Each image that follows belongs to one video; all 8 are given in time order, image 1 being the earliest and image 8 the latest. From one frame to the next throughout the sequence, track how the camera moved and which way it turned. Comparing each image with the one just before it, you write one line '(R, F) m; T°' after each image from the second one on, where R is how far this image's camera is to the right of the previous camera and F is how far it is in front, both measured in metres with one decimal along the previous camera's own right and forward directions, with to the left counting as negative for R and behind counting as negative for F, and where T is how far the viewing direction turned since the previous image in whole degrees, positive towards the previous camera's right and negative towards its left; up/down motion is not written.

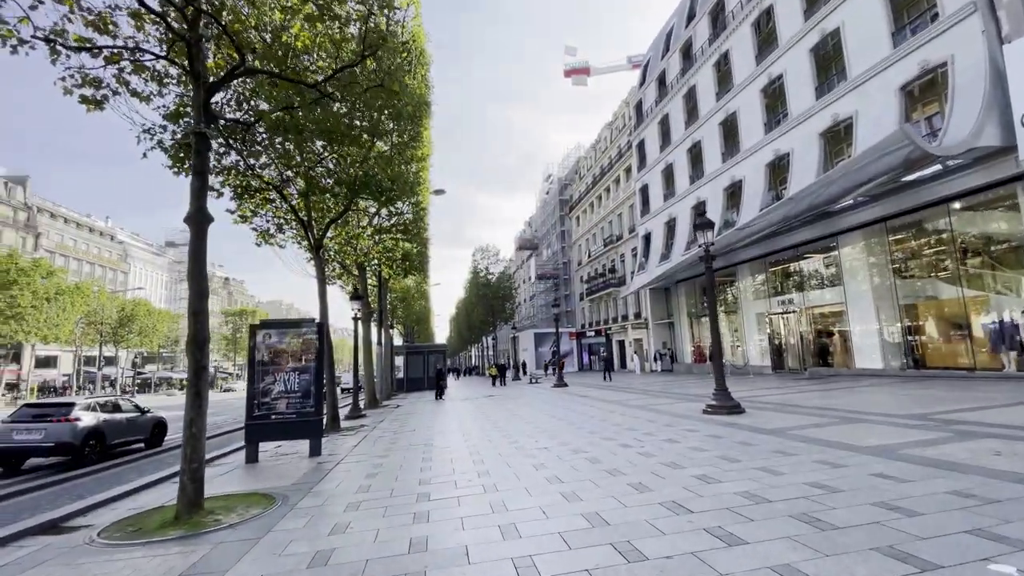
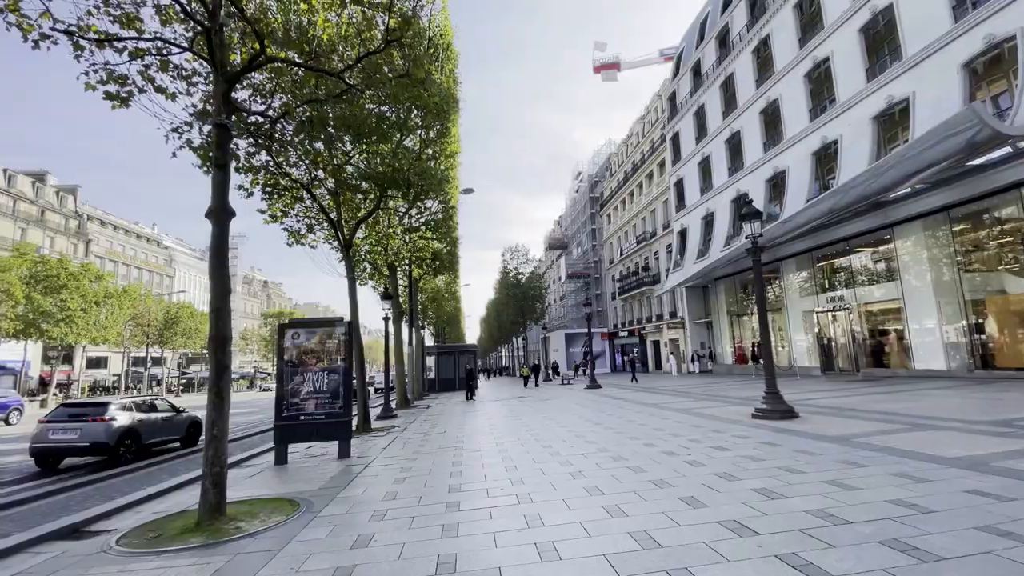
(0.0, +0.4) m; -4°
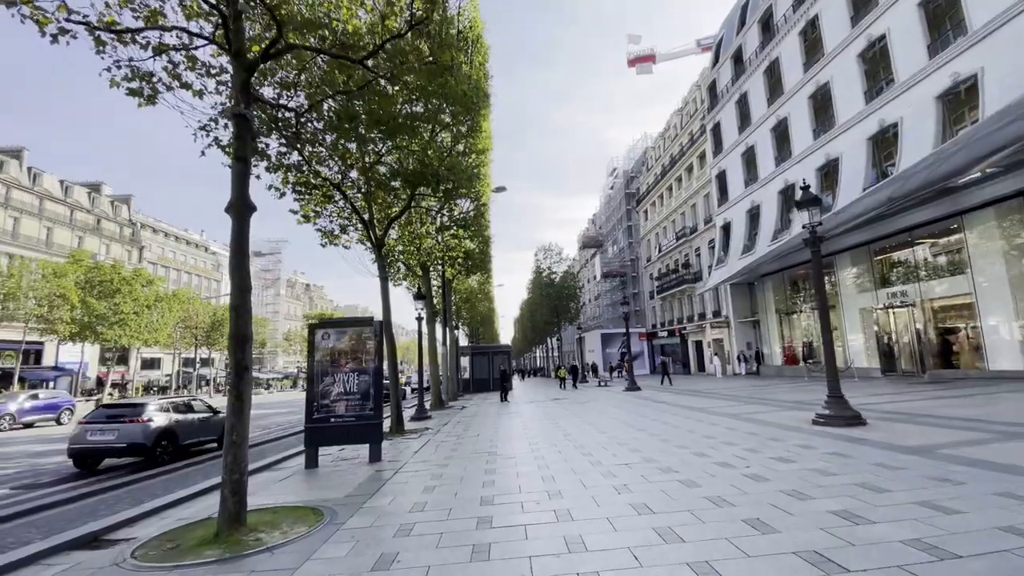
(0.0, +0.5) m; -4°
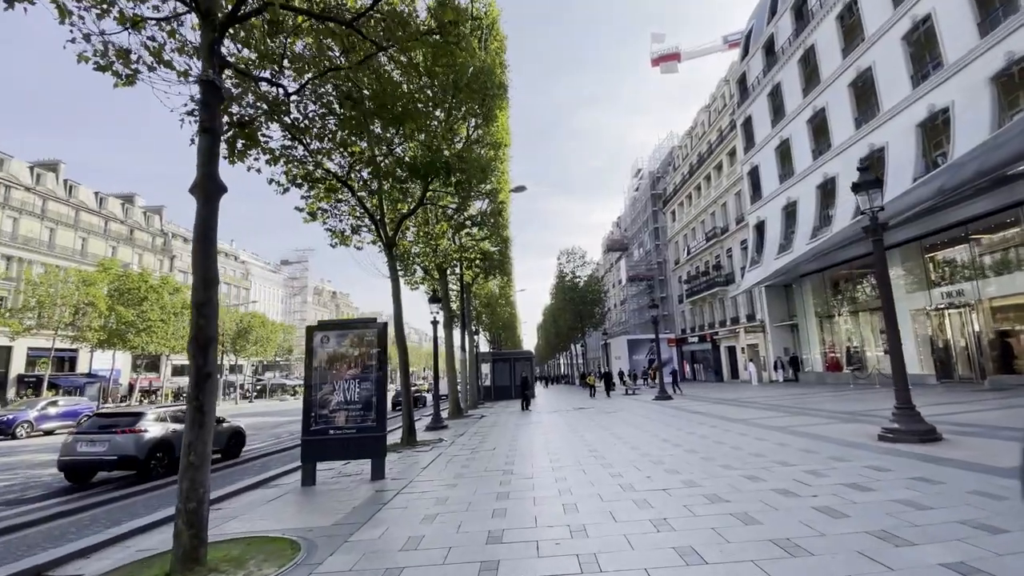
(+0.1, +0.9) m; -3°
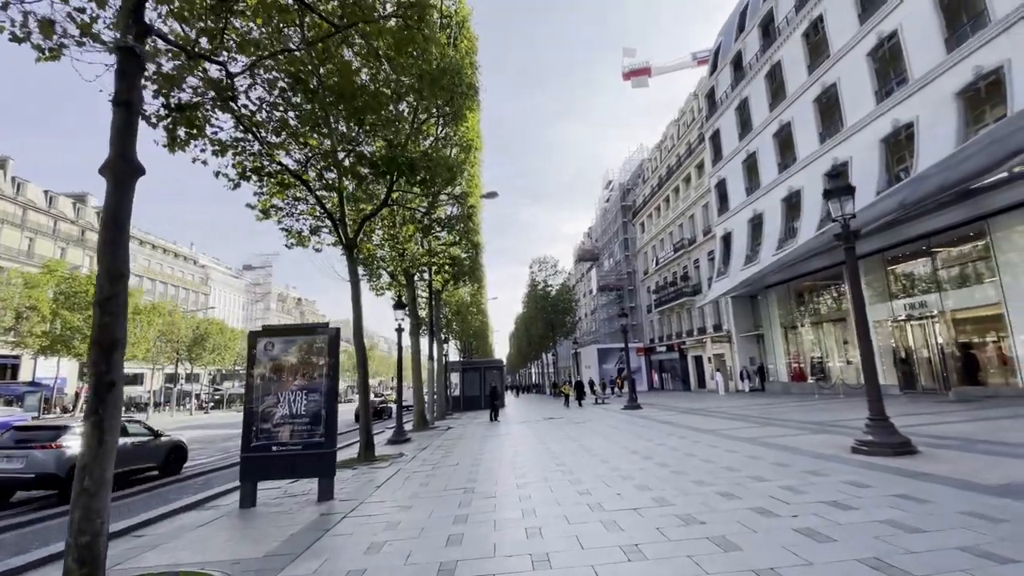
(+0.1, +0.4) m; +3°
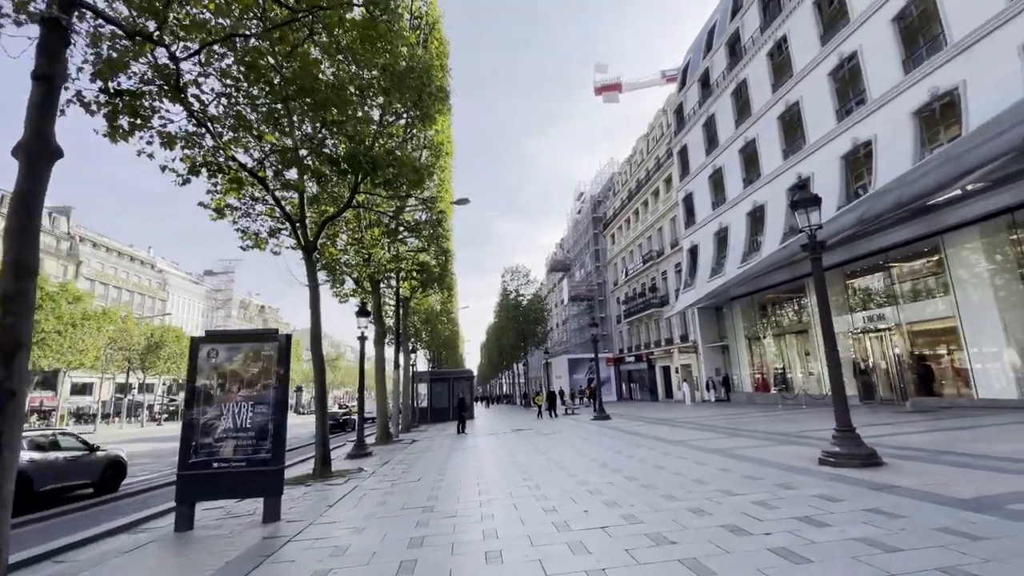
(+0.1, +0.3) m; +3°
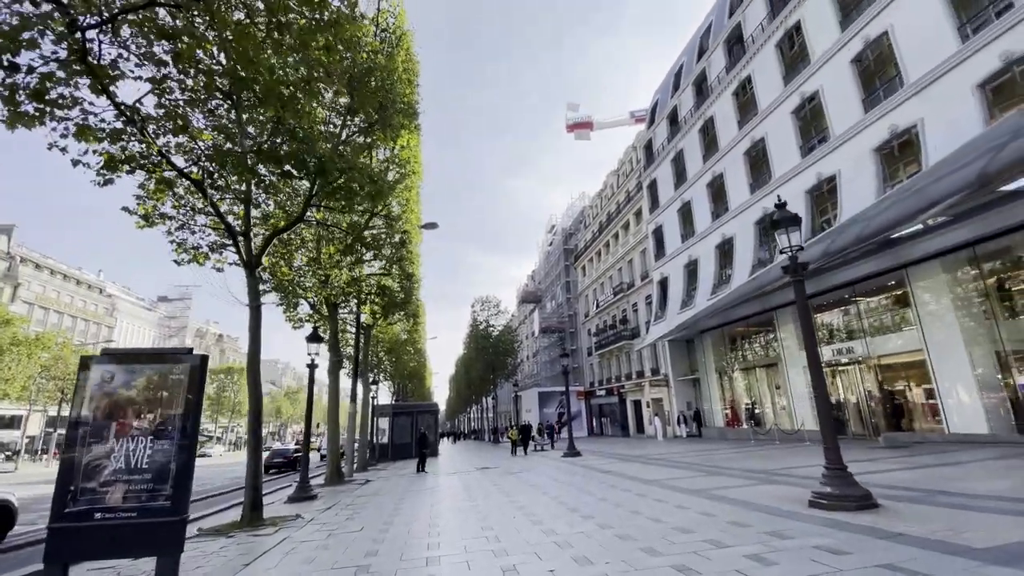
(+0.1, +0.7) m; +3°
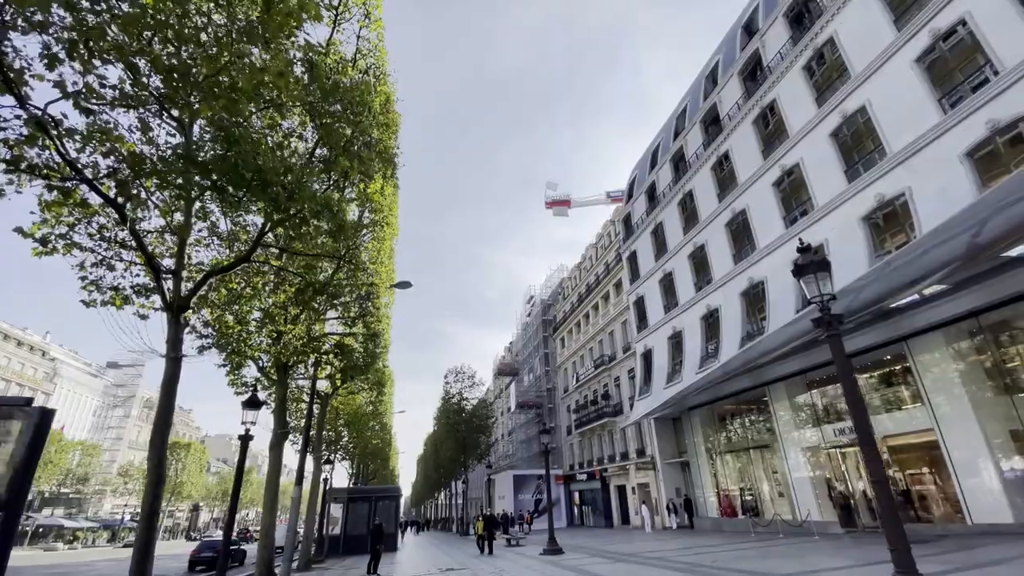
(0.0, +1.3) m; +3°
